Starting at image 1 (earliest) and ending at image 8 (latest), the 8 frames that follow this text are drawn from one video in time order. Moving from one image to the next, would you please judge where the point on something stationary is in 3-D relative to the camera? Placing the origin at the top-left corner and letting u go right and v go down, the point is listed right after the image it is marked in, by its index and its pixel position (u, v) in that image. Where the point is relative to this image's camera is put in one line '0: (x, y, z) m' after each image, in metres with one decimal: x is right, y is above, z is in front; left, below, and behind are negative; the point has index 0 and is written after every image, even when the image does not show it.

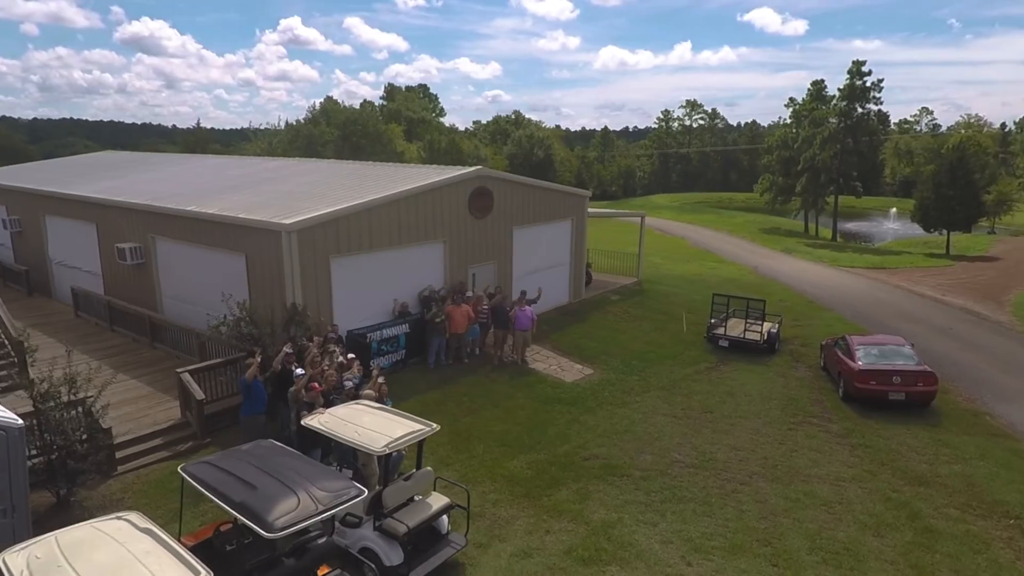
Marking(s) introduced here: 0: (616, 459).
0: (+1.8, -2.9, +10.7) m
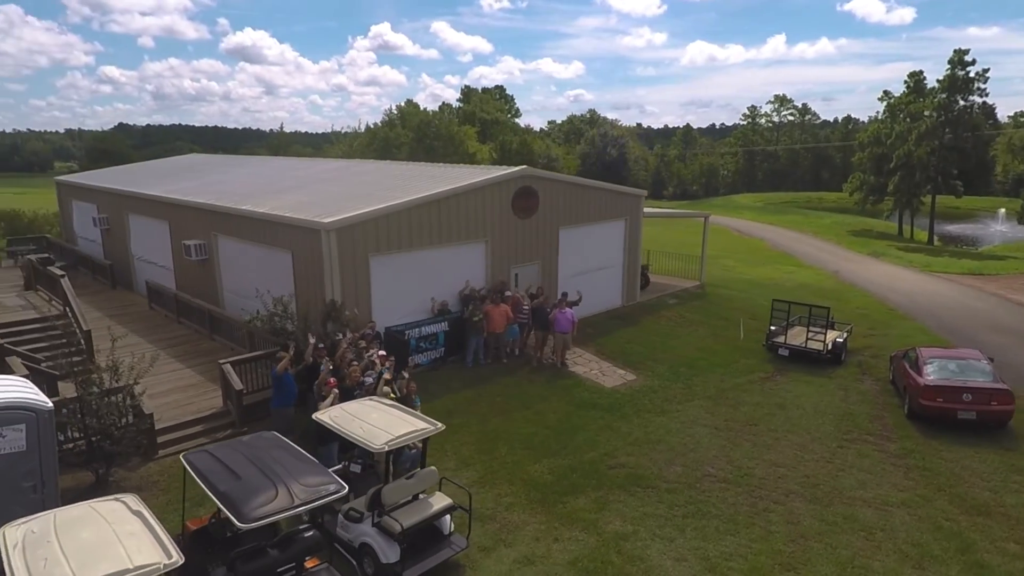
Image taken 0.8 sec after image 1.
0: (+2.1, -3.0, +10.3) m
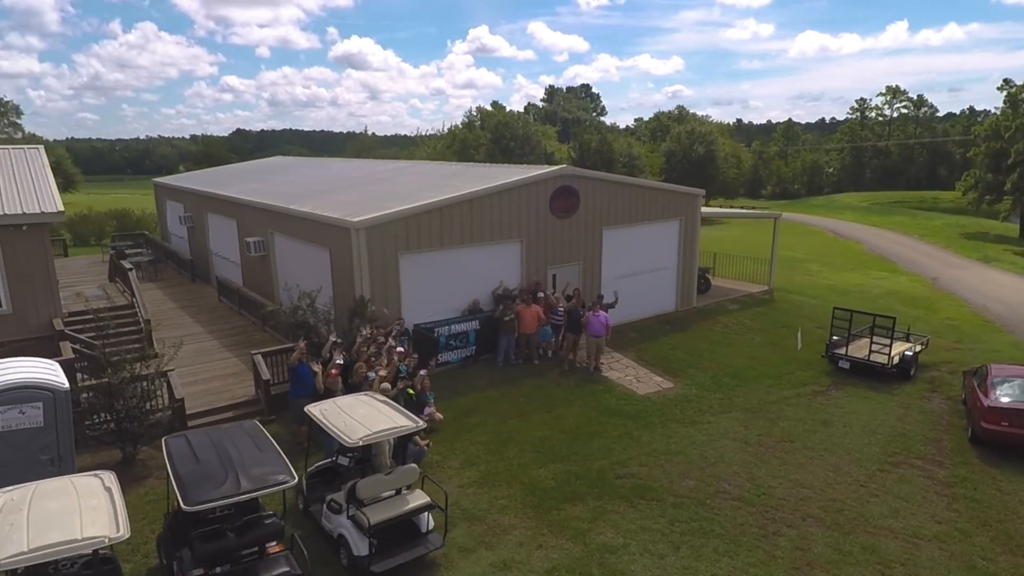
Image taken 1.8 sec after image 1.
0: (+2.2, -3.0, +9.9) m
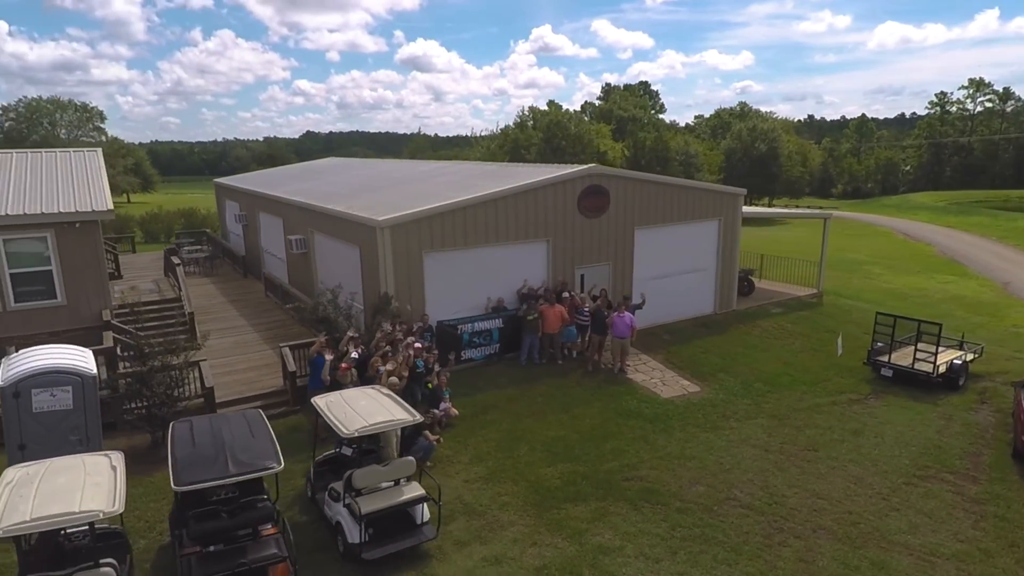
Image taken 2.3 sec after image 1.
0: (+2.3, -3.0, +9.8) m
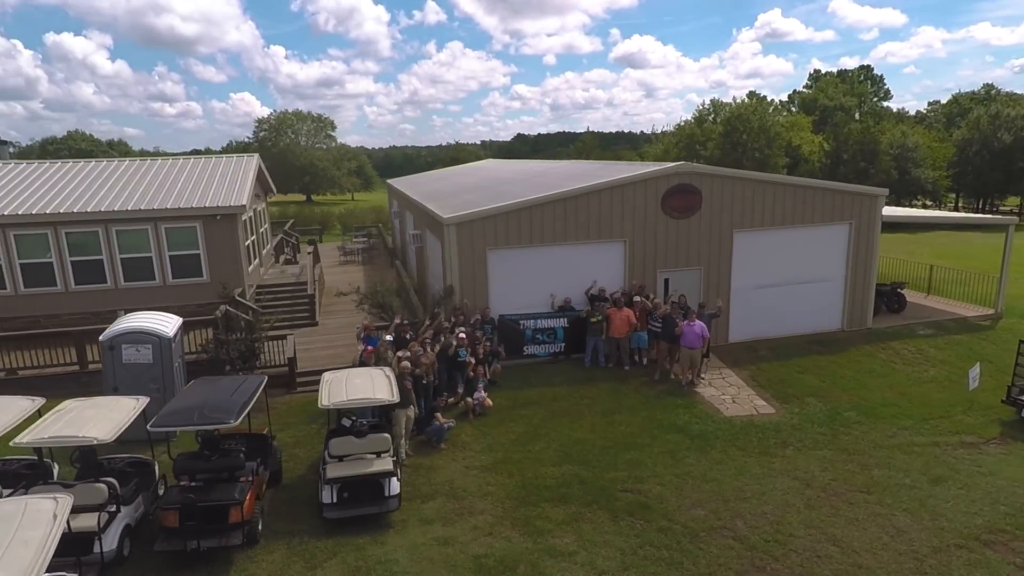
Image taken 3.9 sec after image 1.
0: (+2.2, -3.1, +9.3) m
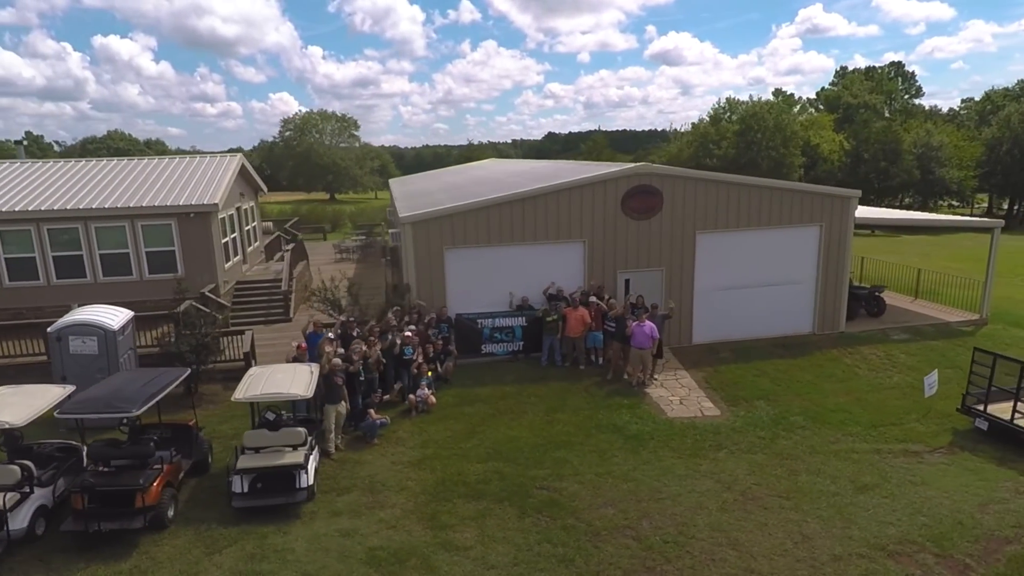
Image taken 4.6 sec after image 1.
0: (+0.9, -3.1, +9.4) m
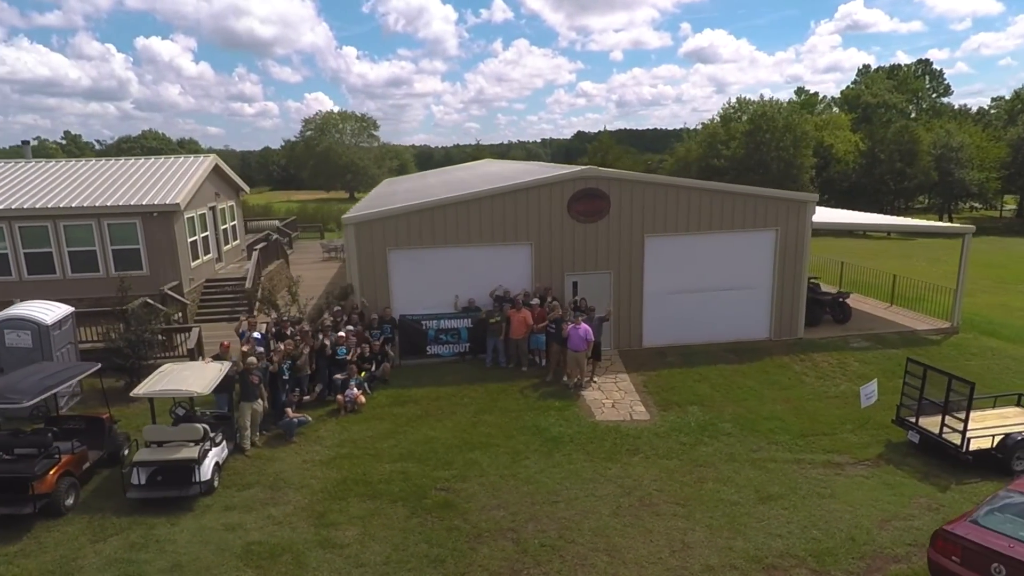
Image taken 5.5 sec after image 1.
0: (-0.7, -3.2, +9.5) m
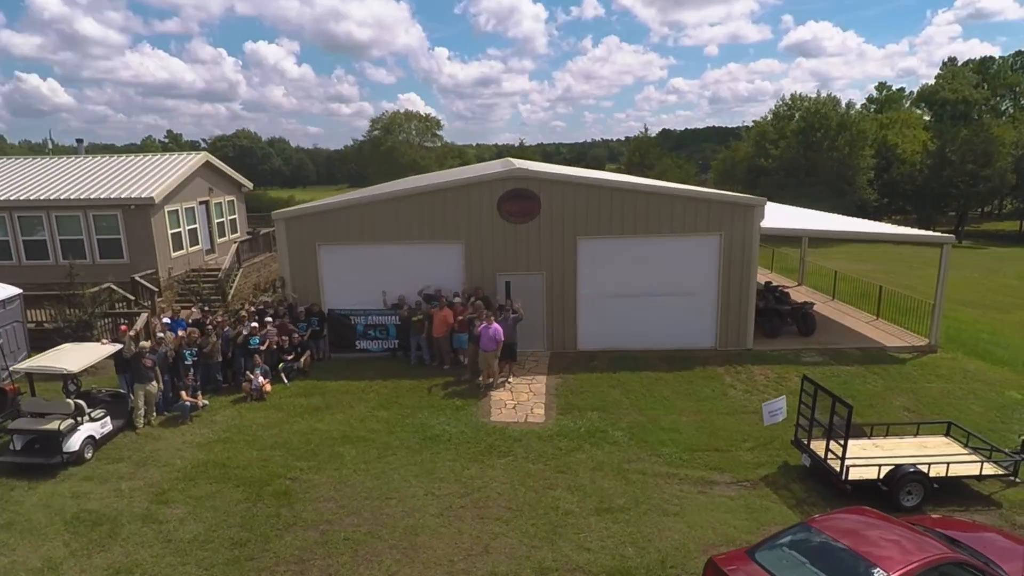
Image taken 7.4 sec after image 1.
0: (-3.1, -3.1, +9.7) m
